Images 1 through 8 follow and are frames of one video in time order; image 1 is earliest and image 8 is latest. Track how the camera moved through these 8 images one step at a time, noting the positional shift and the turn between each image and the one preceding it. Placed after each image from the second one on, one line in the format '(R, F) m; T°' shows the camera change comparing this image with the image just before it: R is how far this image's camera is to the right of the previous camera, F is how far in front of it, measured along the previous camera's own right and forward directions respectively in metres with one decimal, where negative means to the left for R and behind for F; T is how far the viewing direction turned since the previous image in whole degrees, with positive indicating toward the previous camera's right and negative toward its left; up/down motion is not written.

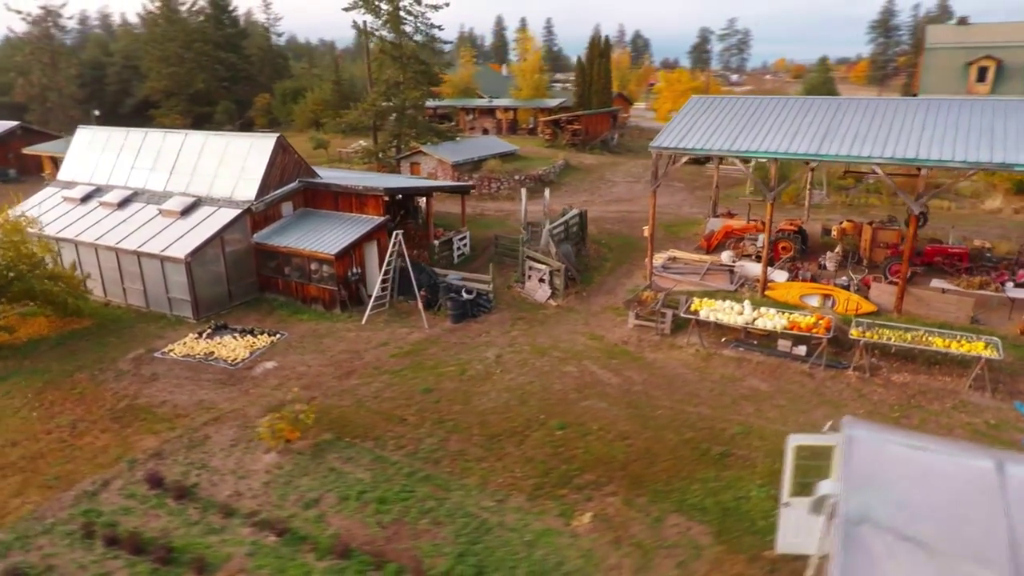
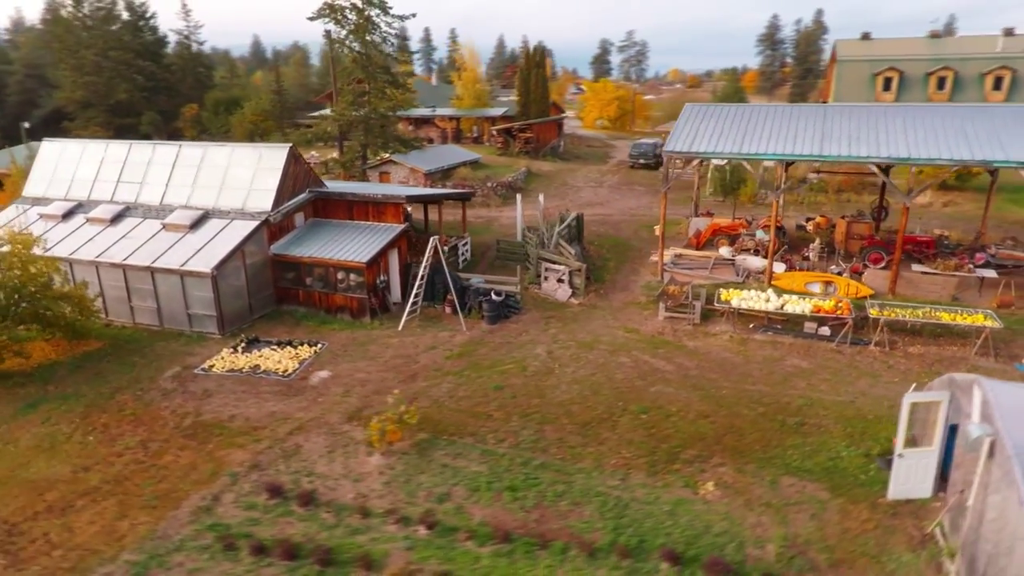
(-3.1, -0.4) m; +8°
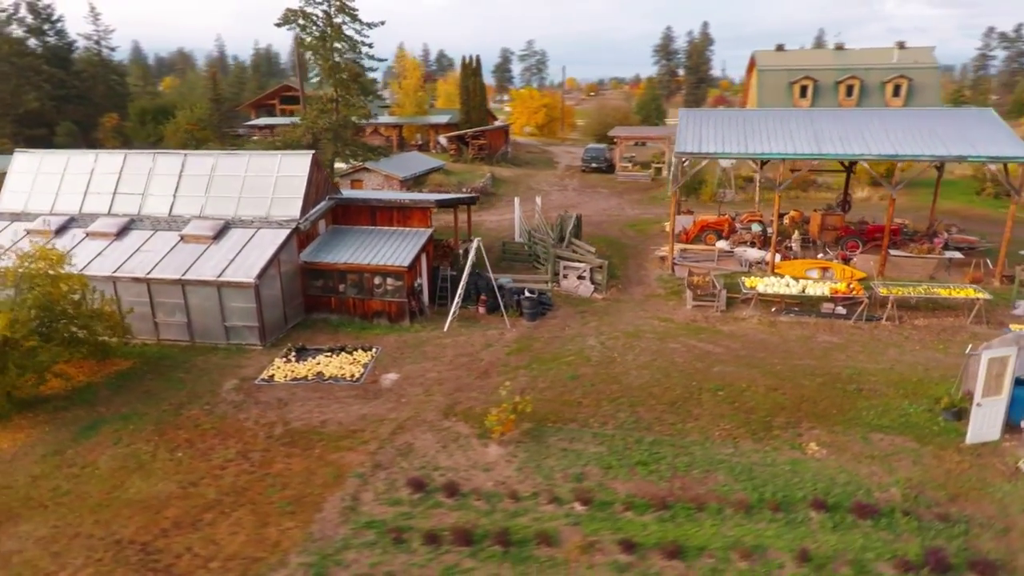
(-3.5, -0.4) m; +8°
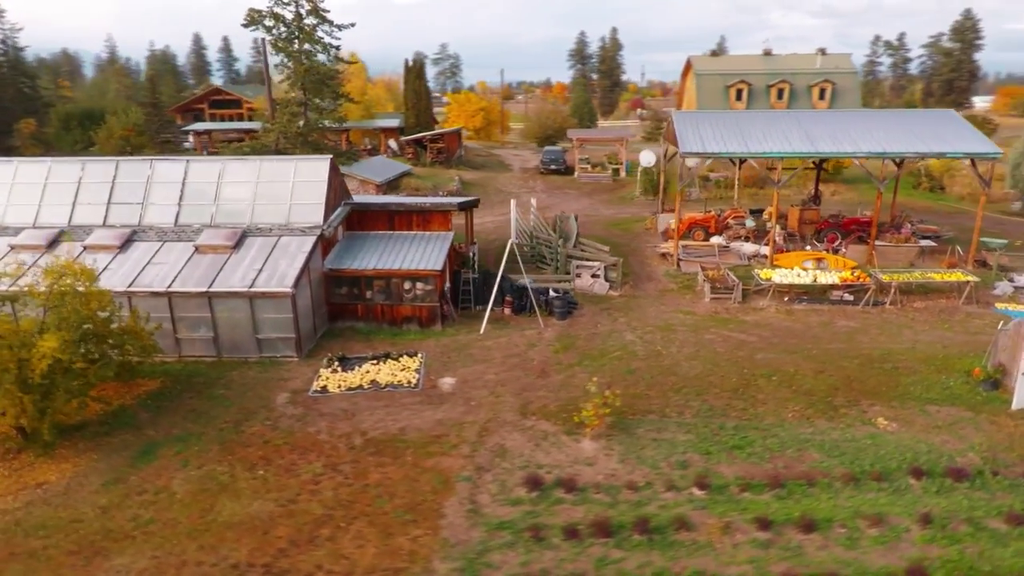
(-3.0, 0.0) m; +7°
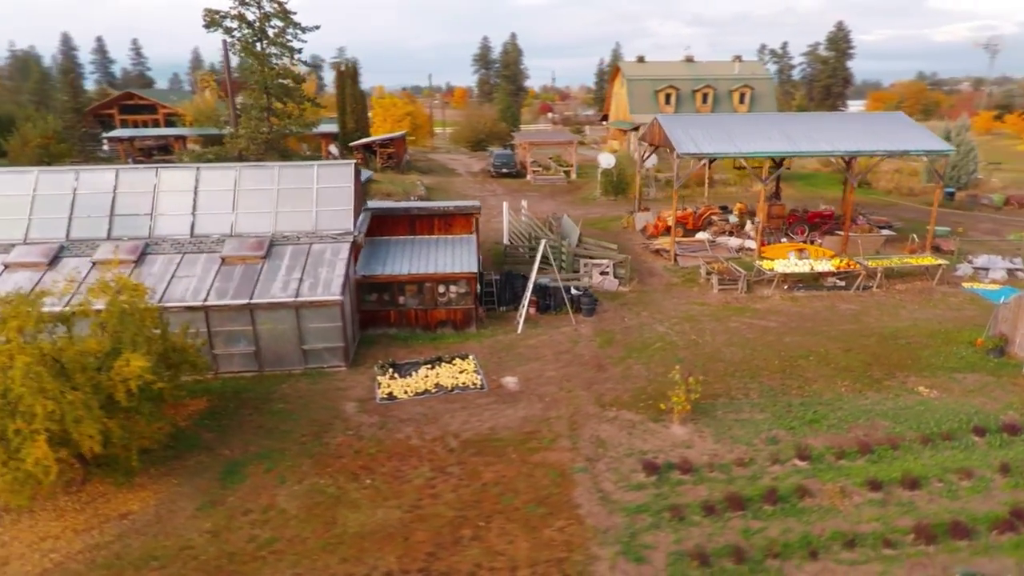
(-3.4, -0.1) m; +9°
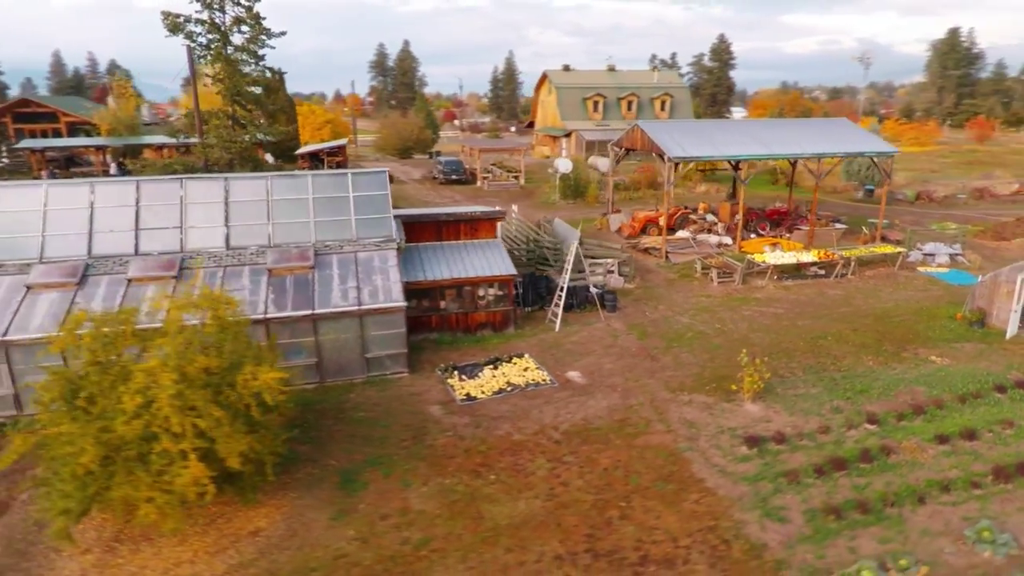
(-3.8, -0.3) m; +9°
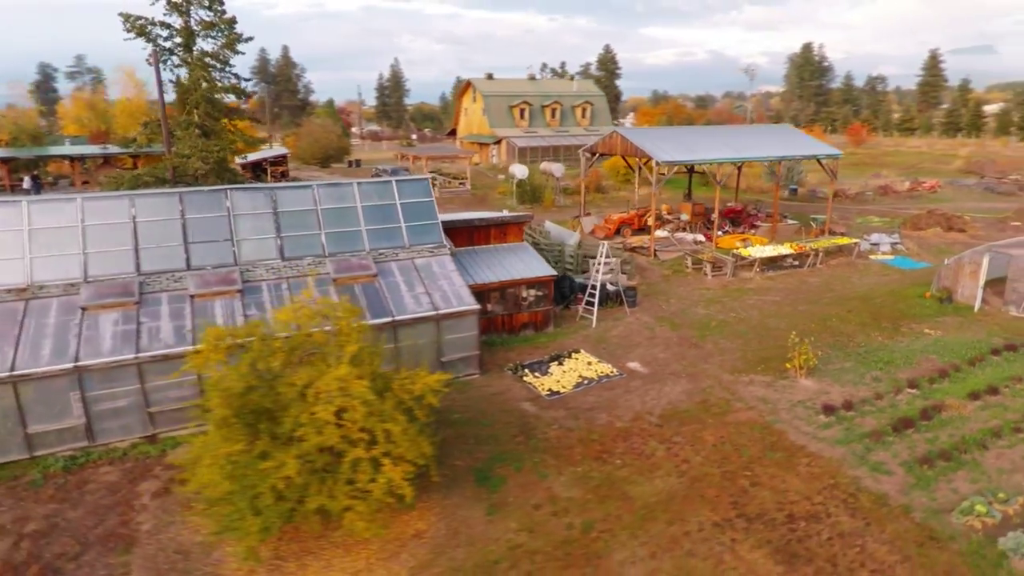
(-4.3, -0.3) m; +10°
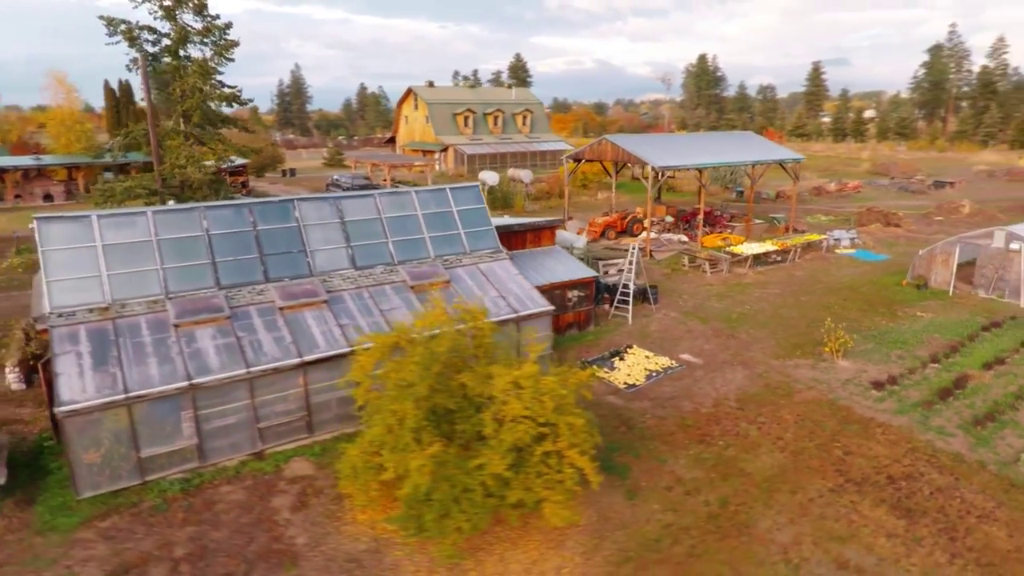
(-4.0, -0.3) m; +8°
